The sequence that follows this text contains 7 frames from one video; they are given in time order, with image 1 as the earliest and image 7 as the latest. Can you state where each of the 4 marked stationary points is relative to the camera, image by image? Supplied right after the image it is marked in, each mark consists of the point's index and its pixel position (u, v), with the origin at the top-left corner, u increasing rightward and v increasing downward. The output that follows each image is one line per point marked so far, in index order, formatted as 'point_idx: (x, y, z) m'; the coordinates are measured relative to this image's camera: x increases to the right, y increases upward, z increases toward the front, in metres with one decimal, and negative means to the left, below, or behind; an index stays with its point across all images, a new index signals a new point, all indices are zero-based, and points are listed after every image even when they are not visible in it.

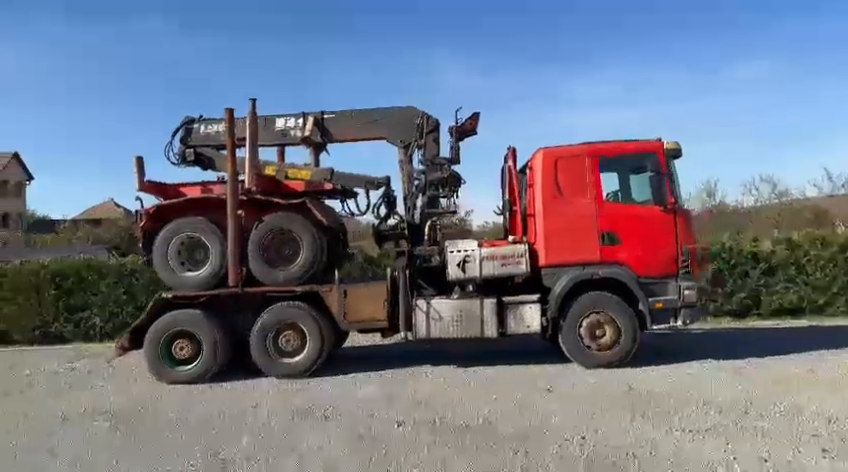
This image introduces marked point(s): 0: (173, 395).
0: (-3.2, -2.0, +7.7) m
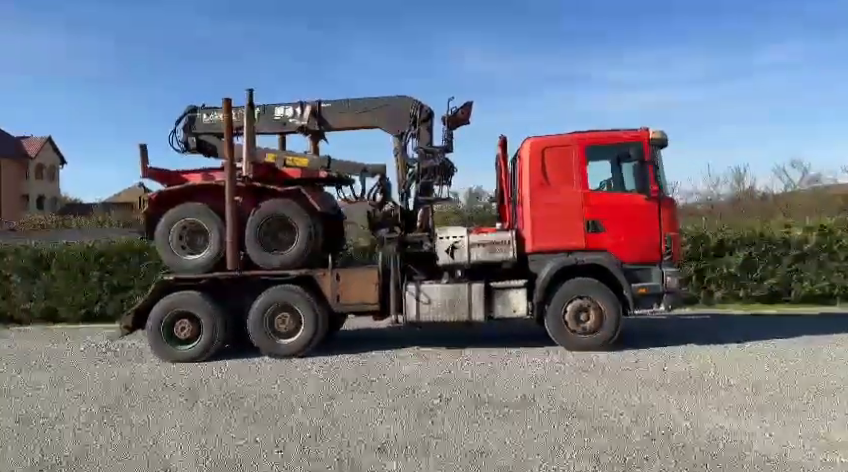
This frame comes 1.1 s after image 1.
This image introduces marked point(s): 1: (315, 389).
0: (-3.4, -1.8, +8.1) m
1: (-1.3, -1.8, +7.1) m
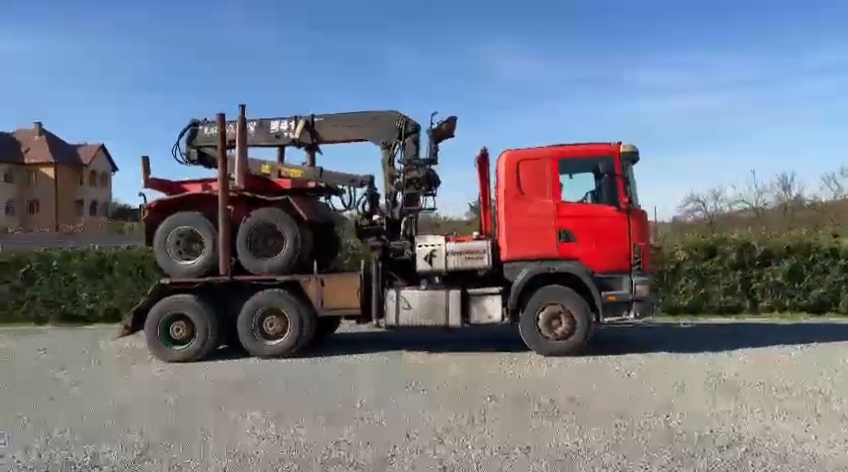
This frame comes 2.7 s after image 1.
0: (-3.7, -1.9, +8.7) m
1: (-1.7, -1.9, +7.6) m
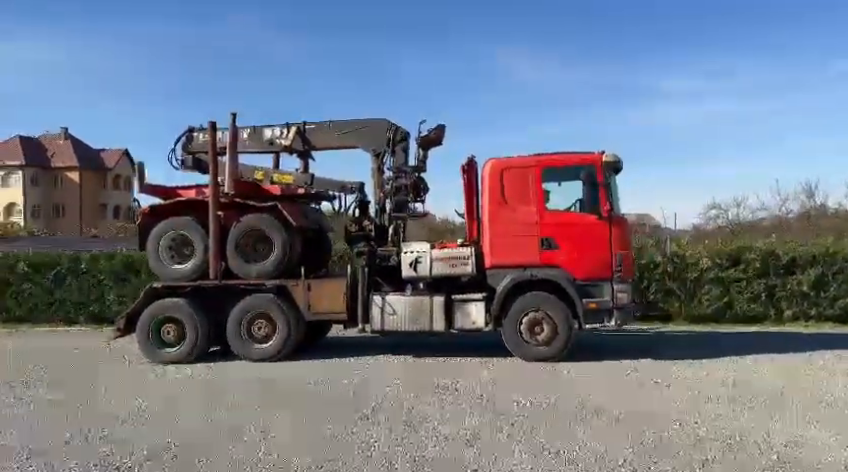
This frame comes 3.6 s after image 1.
0: (-3.9, -2.0, +8.9) m
1: (-2.0, -2.0, +7.7) m
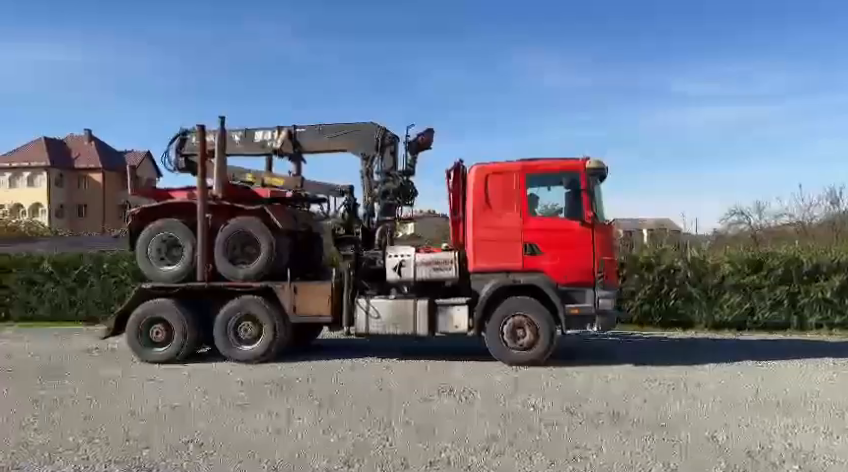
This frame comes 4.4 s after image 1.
0: (-4.2, -2.0, +9.0) m
1: (-2.2, -2.0, +7.8) m
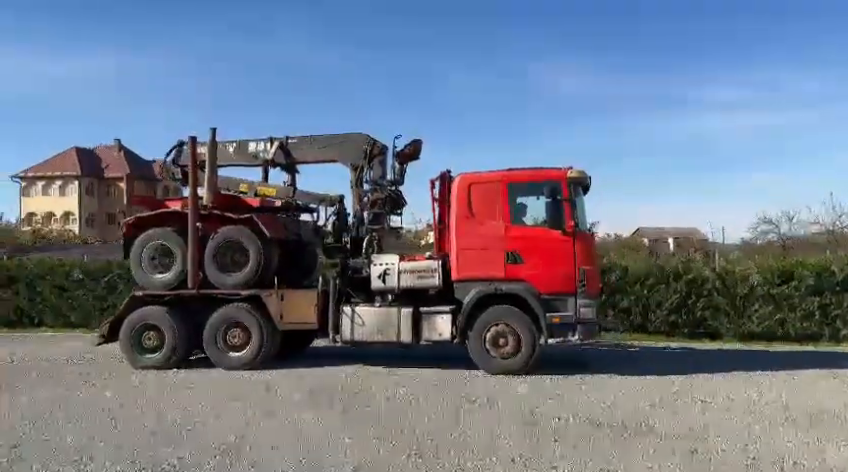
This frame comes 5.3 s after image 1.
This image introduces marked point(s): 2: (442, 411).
0: (-4.4, -2.1, +9.2) m
1: (-2.5, -2.1, +8.0) m
2: (+0.2, -2.1, +7.3) m
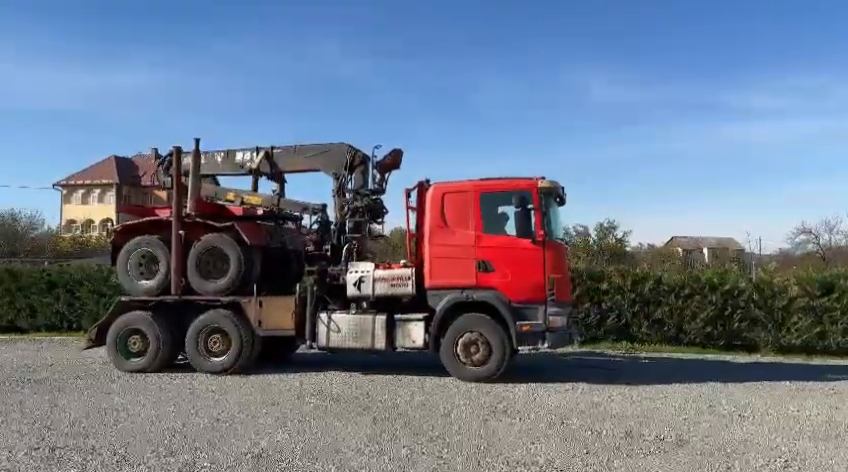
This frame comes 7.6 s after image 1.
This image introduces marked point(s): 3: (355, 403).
0: (-4.8, -2.2, +9.5) m
1: (-3.0, -2.2, +8.2) m
2: (-0.2, -2.2, +7.4) m
3: (-0.9, -2.2, +8.2) m
